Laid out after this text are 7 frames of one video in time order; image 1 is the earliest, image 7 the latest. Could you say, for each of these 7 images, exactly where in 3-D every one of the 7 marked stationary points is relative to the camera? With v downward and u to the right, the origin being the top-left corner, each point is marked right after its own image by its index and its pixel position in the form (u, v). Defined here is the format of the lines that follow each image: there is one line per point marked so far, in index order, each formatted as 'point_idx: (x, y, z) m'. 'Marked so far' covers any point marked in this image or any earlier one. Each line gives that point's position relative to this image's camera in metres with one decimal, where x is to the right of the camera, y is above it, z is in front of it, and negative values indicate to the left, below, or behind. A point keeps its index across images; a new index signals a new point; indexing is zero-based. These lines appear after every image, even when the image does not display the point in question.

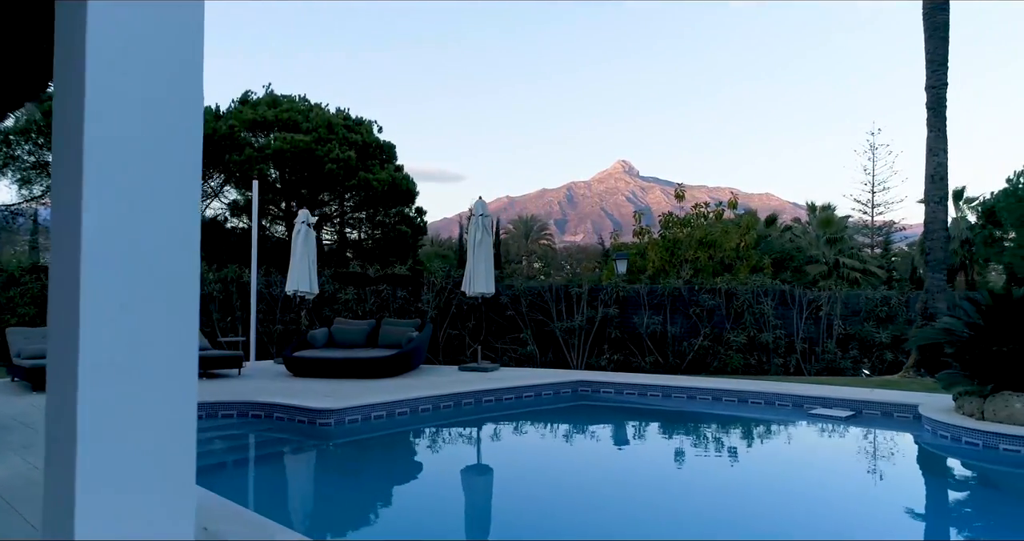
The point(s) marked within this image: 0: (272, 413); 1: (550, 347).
0: (-2.8, -1.5, +7.9) m
1: (+0.7, -1.5, +13.8) m
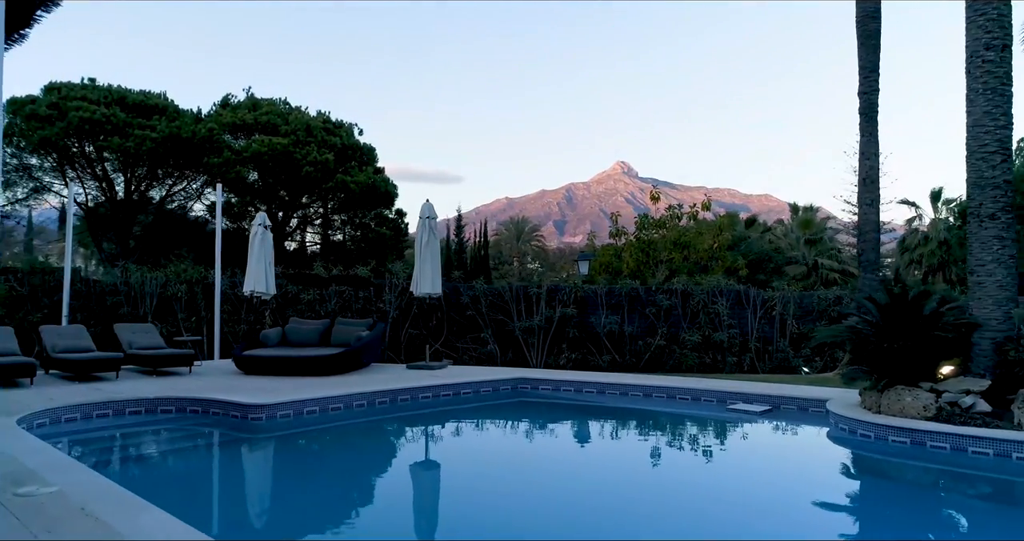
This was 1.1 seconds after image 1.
0: (-3.5, -1.5, +8.2) m
1: (0.0, -1.5, +14.1) m
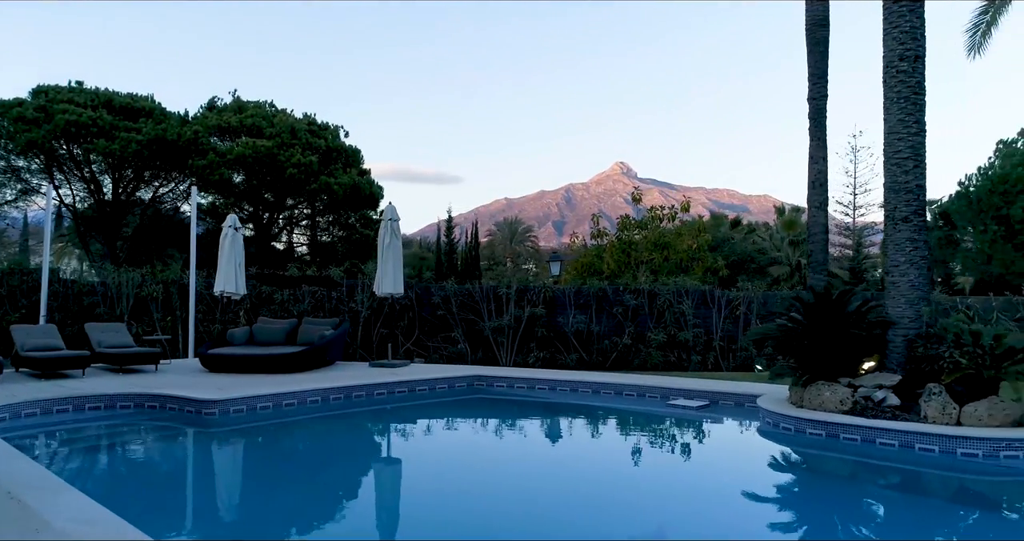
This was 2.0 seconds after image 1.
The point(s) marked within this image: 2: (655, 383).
0: (-4.1, -1.6, +8.4) m
1: (-0.6, -1.5, +14.4) m
2: (+1.7, -1.5, +9.4) m
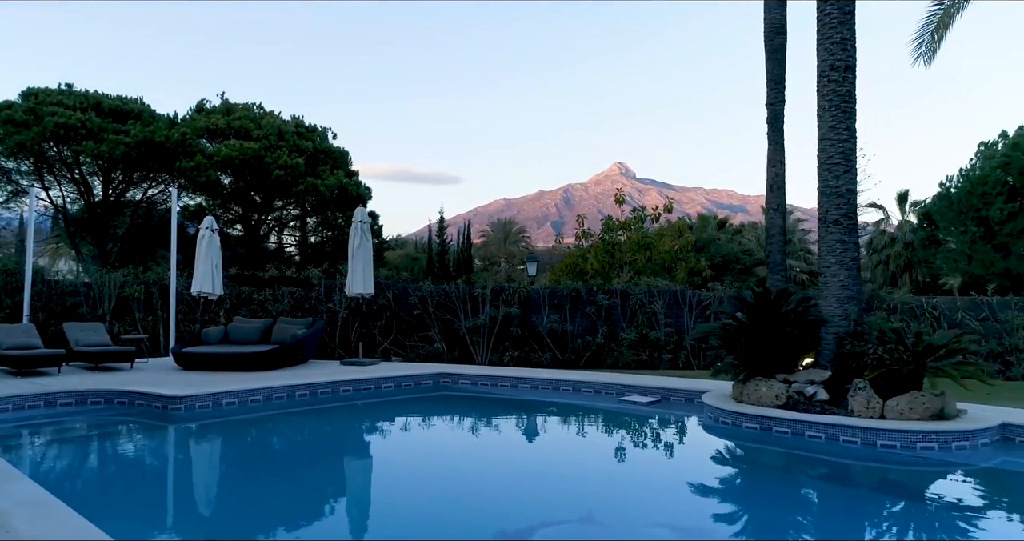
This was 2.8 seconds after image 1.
0: (-4.6, -1.6, +8.7) m
1: (-1.1, -1.5, +14.7) m
2: (+1.2, -1.5, +9.7) m
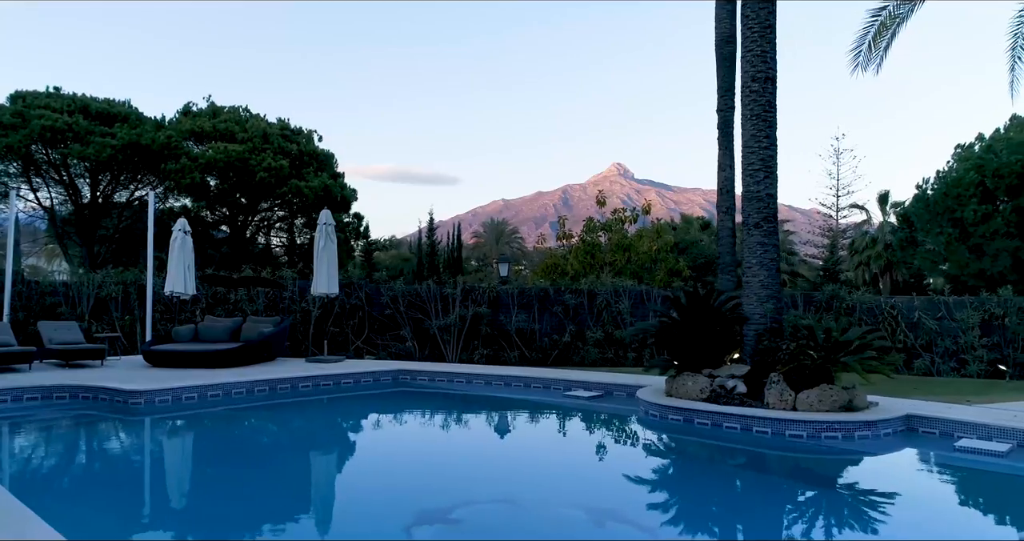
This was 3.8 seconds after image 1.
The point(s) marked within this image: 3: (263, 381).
0: (-5.2, -1.6, +9.1) m
1: (-1.8, -1.5, +15.1) m
2: (+0.6, -1.5, +10.1) m
3: (-3.4, -1.5, +9.9) m
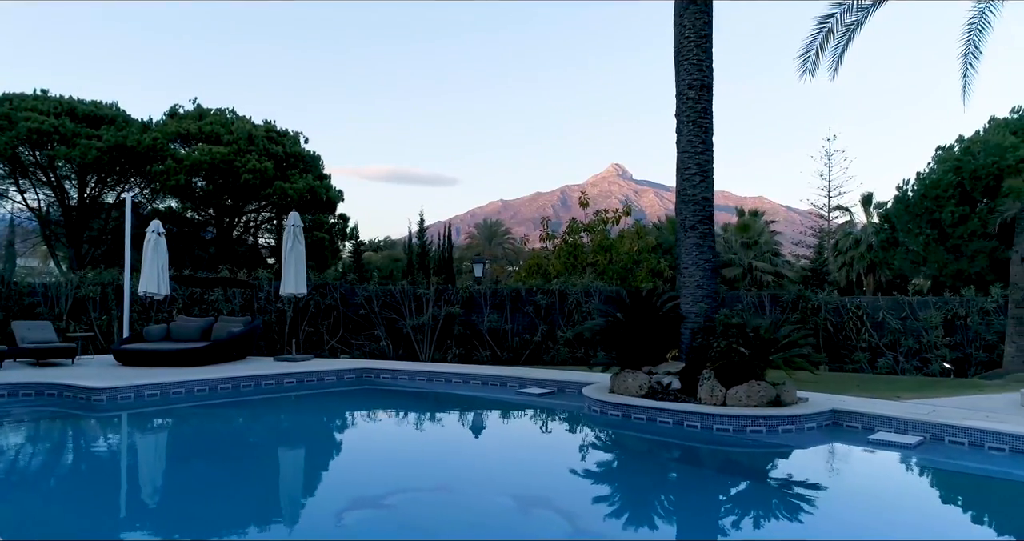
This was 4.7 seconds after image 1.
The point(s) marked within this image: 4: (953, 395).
0: (-5.8, -1.6, +9.4) m
1: (-2.4, -1.5, +15.3) m
2: (0.0, -1.5, +10.4) m
3: (-4.0, -1.5, +10.2) m
4: (+5.1, -1.4, +8.3) m
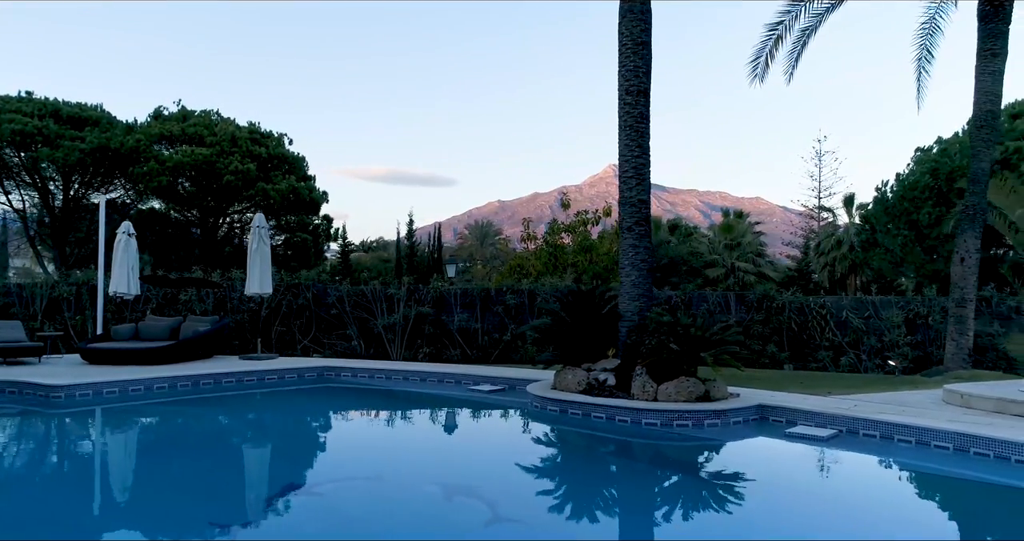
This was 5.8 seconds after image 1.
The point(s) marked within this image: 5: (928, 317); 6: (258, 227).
0: (-6.4, -1.6, +9.6) m
1: (-3.0, -1.6, +15.5) m
2: (-0.6, -1.5, +10.6) m
3: (-4.6, -1.5, +10.4) m
4: (+4.4, -1.4, +8.5) m
5: (+8.3, -0.9, +14.3) m
6: (-4.1, +0.7, +11.8) m
